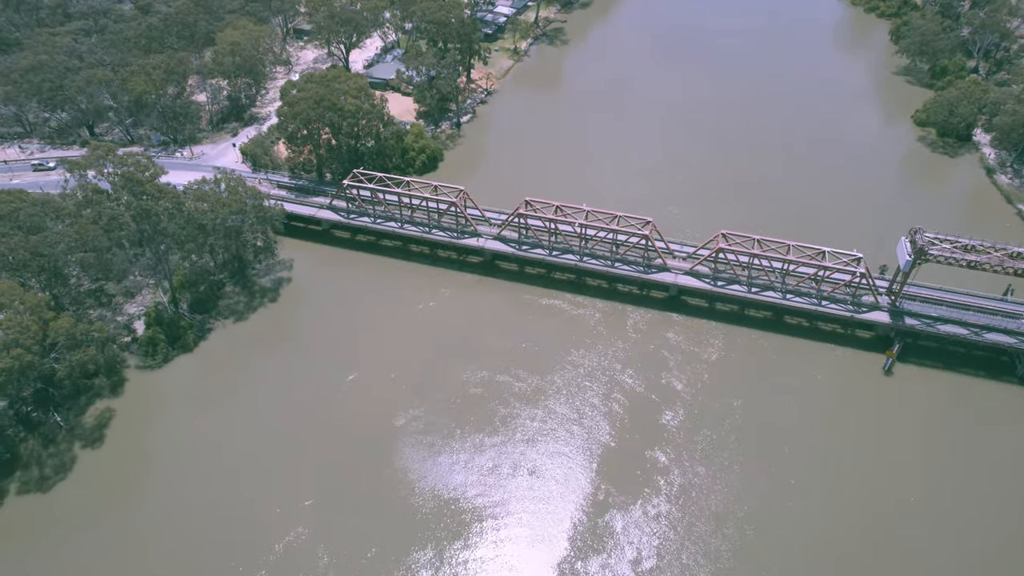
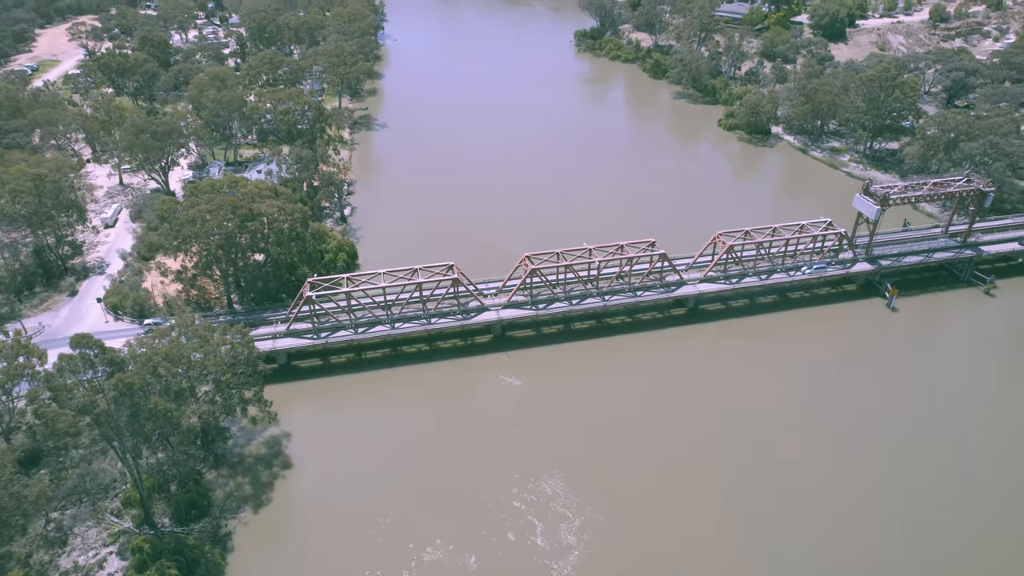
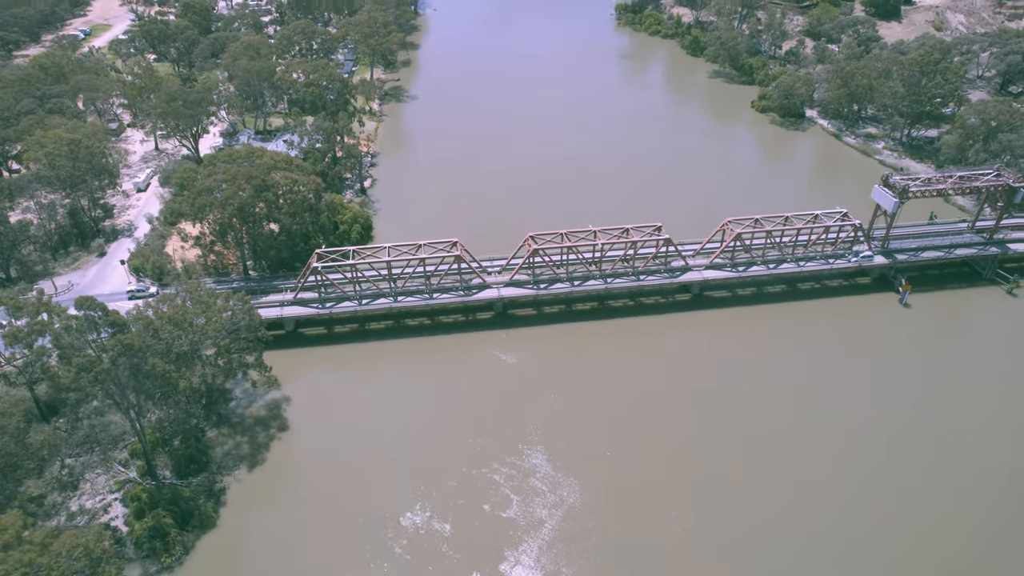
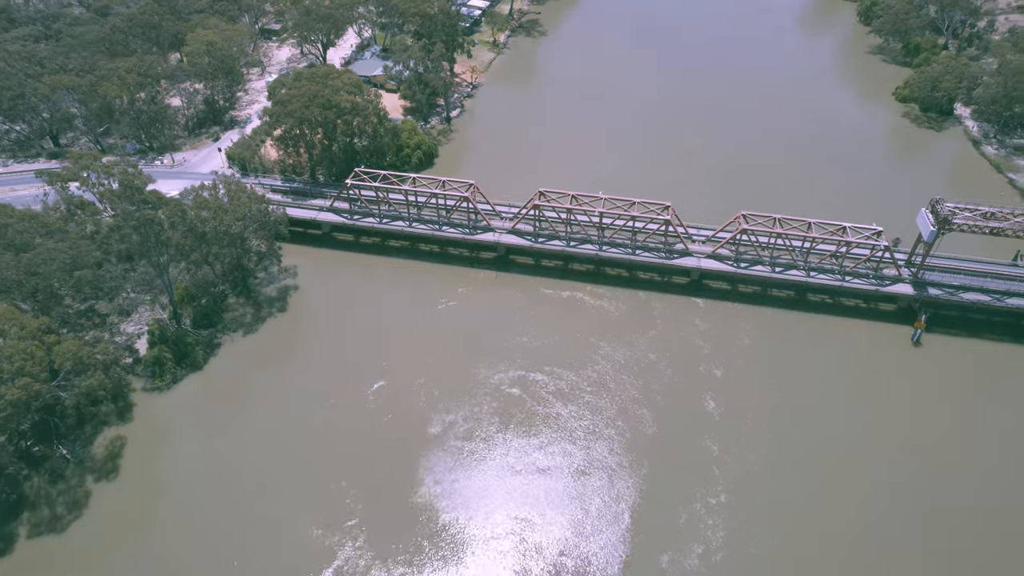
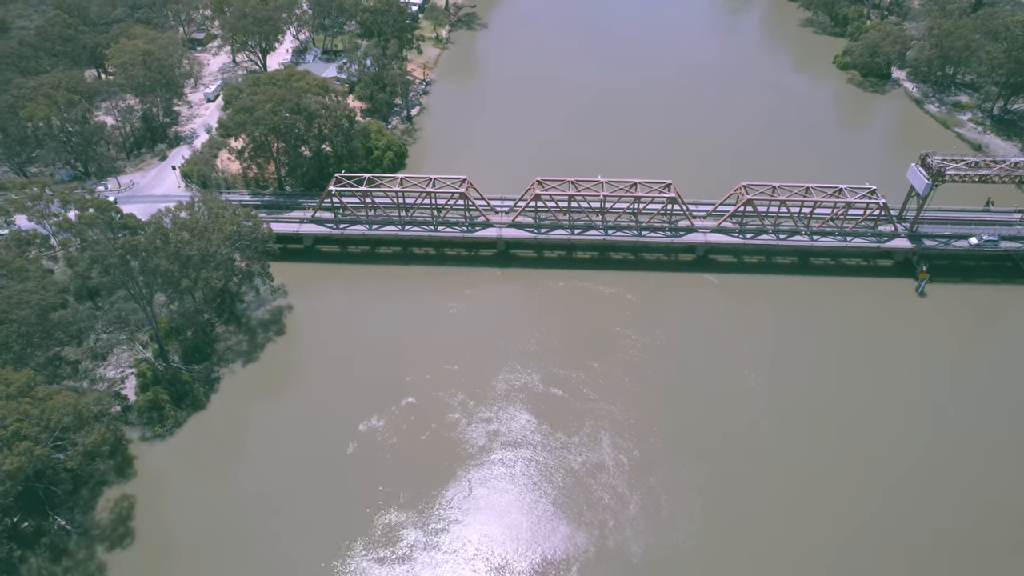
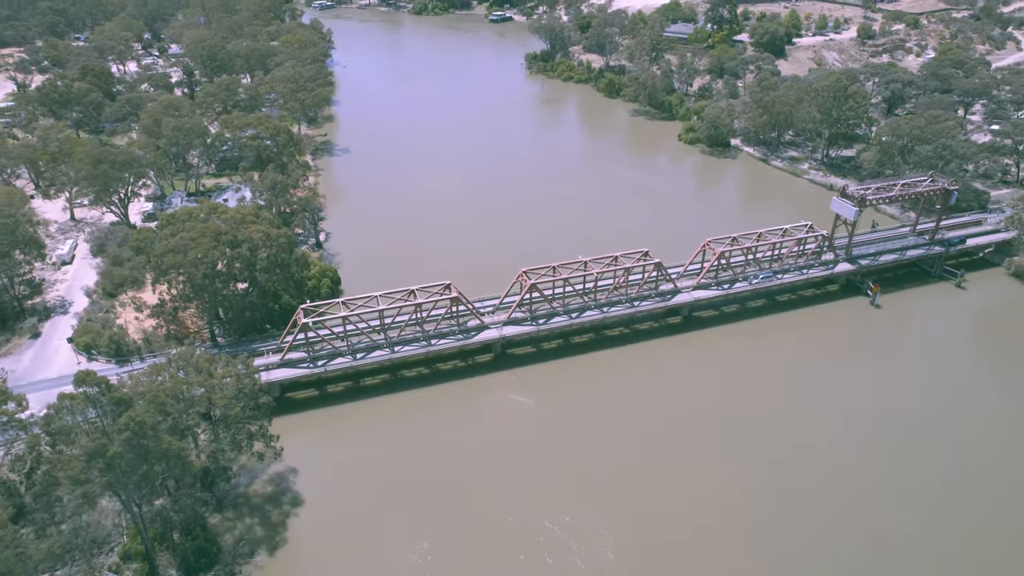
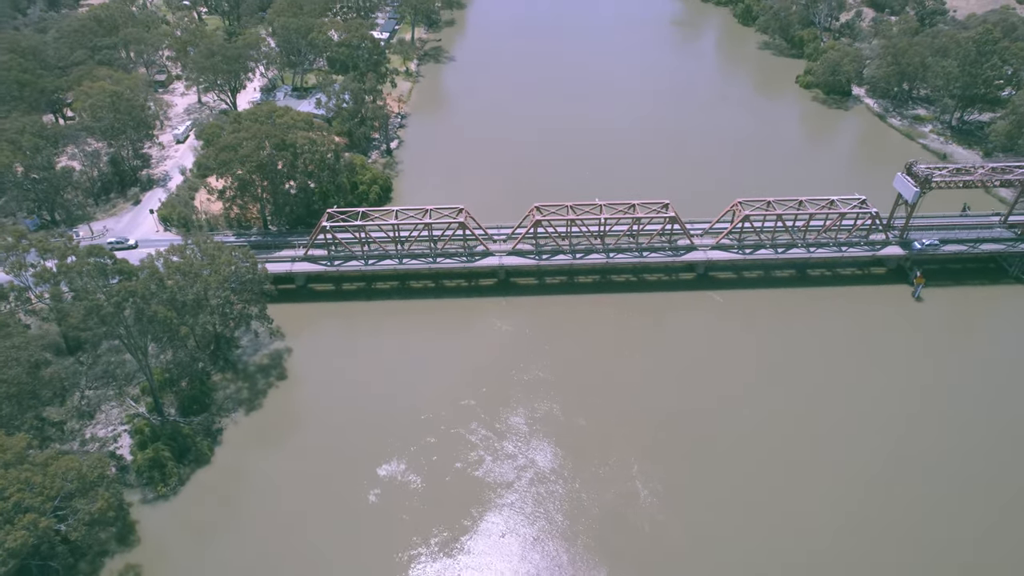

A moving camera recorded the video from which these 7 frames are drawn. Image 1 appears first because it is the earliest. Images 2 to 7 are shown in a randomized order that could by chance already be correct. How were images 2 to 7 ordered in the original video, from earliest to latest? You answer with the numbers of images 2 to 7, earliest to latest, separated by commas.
4, 5, 7, 3, 2, 6
